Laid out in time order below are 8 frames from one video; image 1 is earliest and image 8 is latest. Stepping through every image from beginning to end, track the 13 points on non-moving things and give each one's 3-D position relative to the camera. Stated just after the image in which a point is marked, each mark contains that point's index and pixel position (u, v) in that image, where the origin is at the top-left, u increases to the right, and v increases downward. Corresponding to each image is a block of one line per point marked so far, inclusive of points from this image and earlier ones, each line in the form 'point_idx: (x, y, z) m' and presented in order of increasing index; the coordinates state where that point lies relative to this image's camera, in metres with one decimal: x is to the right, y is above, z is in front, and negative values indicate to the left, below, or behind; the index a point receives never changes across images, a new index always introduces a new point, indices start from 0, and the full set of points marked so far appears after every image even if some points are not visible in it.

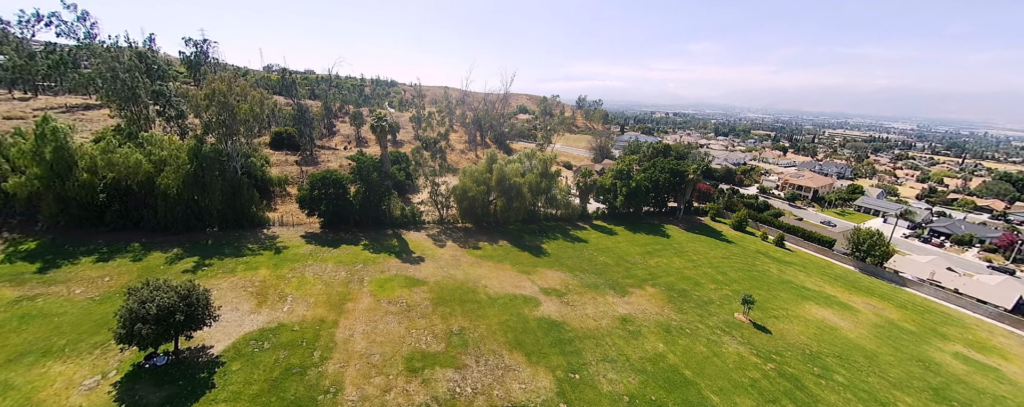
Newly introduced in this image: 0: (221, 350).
0: (-14.2, -7.2, +15.4) m
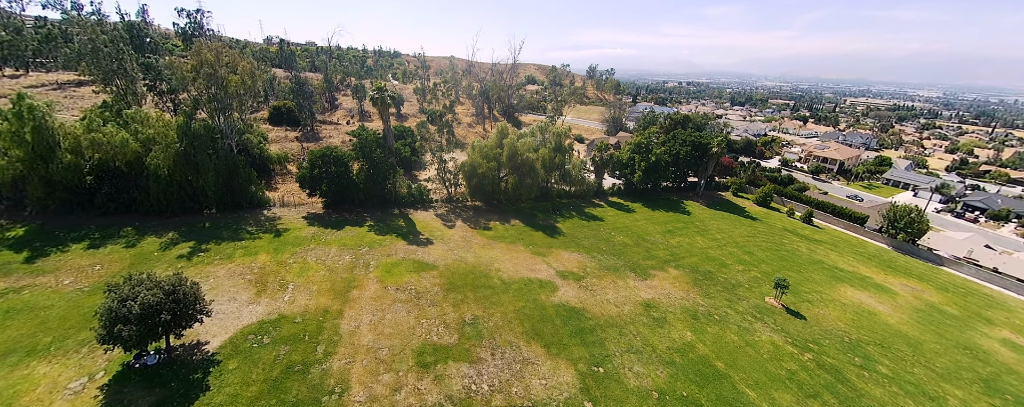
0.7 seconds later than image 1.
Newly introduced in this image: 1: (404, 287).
0: (-13.3, -6.5, +14.2) m
1: (-6.7, -5.2, +19.7) m
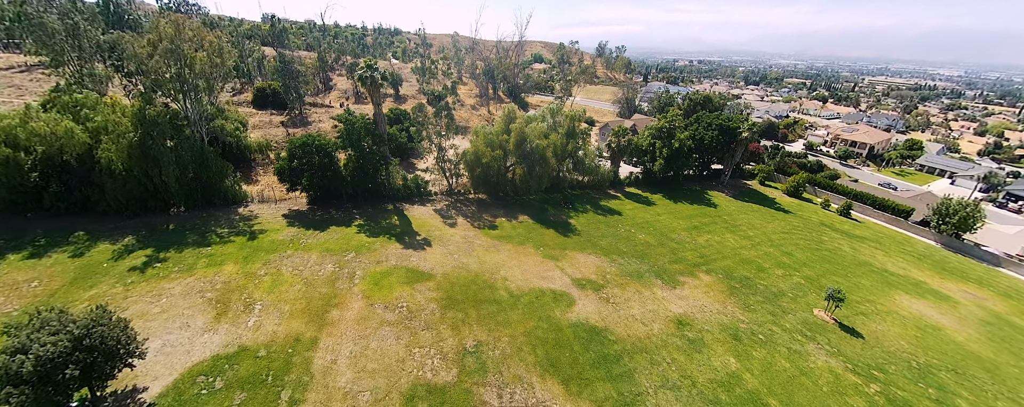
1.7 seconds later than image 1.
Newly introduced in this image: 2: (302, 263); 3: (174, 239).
0: (-12.8, -6.9, +11.3) m
1: (-6.2, -5.3, +16.6) m
2: (-12.5, -3.6, +18.7) m
3: (-21.3, -2.2, +19.9) m
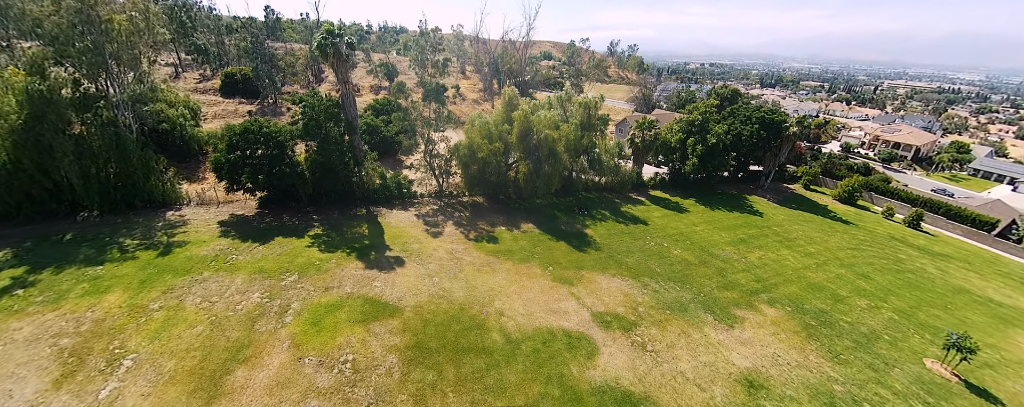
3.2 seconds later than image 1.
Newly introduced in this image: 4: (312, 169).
0: (-13.1, -7.0, +6.1) m
1: (-6.4, -5.6, +11.2) m
2: (-12.6, -3.8, +13.5) m
3: (-21.3, -2.3, +14.9) m
4: (-12.5, +2.2, +19.7) m
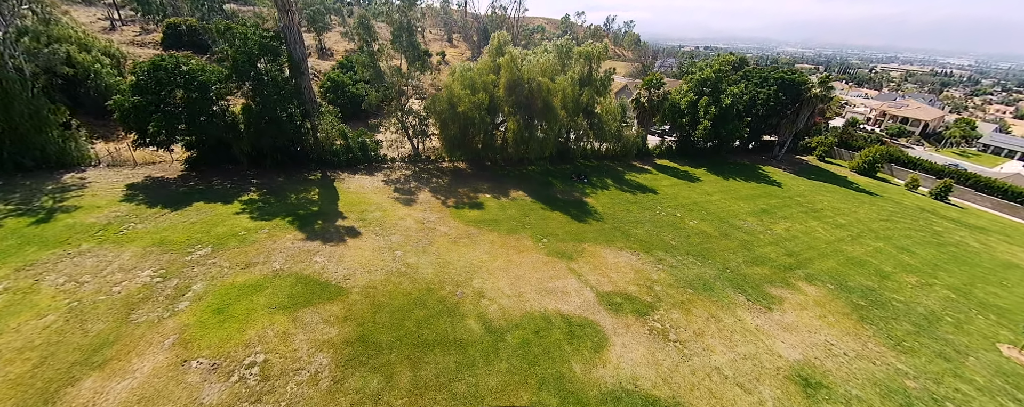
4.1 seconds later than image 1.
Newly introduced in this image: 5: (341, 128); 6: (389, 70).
0: (-13.5, -5.6, +2.7) m
1: (-6.9, -3.9, +7.9) m
2: (-13.1, -2.1, +10.0) m
3: (-21.9, -0.6, +11.1) m
4: (-13.3, +4.2, +15.9) m
5: (-10.5, +4.6, +19.4) m
6: (-7.6, +8.3, +19.9) m
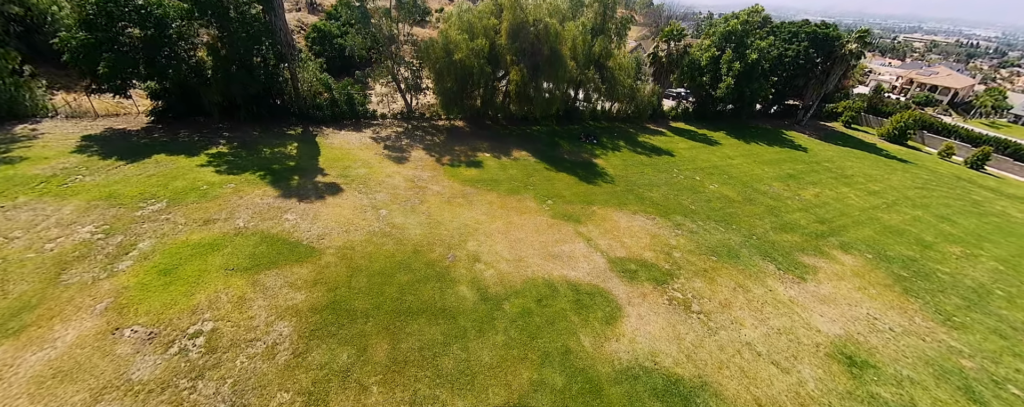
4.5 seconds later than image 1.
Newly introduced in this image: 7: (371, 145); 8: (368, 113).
0: (-13.7, -4.7, +1.6) m
1: (-7.0, -2.6, +6.6) m
2: (-13.2, -0.5, +8.6) m
3: (-21.9, +1.1, +9.7) m
4: (-13.2, +6.1, +14.0) m
5: (-10.4, +6.8, +17.4) m
6: (-7.4, +10.5, +17.6) m
7: (-6.8, +2.9, +15.5) m
8: (-8.3, +5.2, +18.4) m
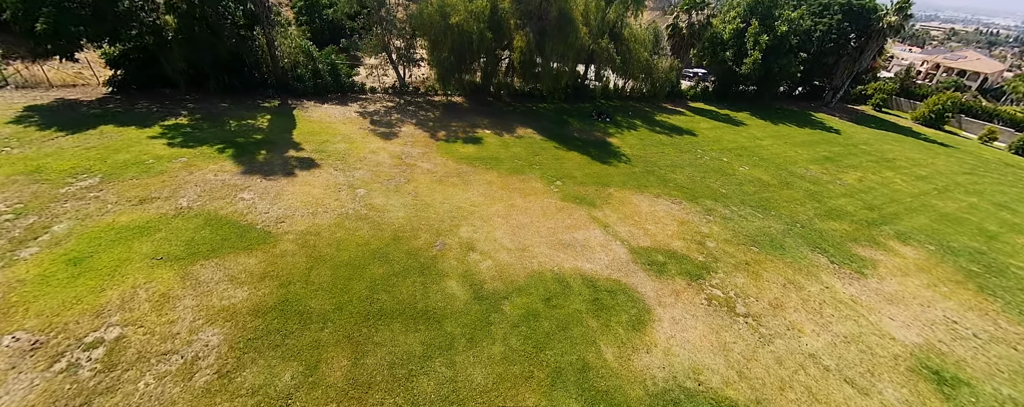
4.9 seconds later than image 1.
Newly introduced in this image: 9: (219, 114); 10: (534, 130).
0: (-13.7, -4.2, +0.2) m
1: (-6.9, -2.1, +5.0) m
2: (-13.1, +0.1, +7.0) m
3: (-21.9, +1.7, +8.2) m
4: (-13.0, +6.9, +12.2) m
5: (-10.2, +7.6, +15.6) m
6: (-7.2, +11.4, +15.7) m
7: (-6.6, +3.6, +13.7) m
8: (-8.1, +6.1, +16.6) m
9: (-11.0, +3.4, +12.0) m
10: (+1.1, +3.5, +15.4) m
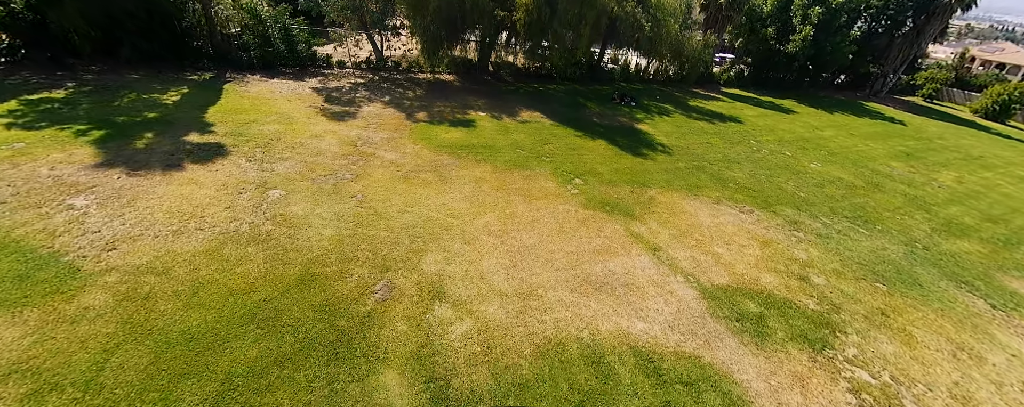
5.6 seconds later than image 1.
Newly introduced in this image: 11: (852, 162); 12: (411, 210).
0: (-13.9, -4.4, -2.8) m
1: (-7.0, -2.3, +1.9) m
2: (-13.1, 0.0, +4.0) m
3: (-21.9, +1.8, +5.2) m
4: (-12.9, +6.9, +9.1) m
5: (-10.1, +7.6, +12.5) m
6: (-7.1, +11.3, +12.4) m
7: (-6.6, +3.6, +10.6) m
8: (-8.0, +6.0, +13.5) m
9: (-11.0, +3.3, +8.9) m
10: (+1.2, +3.4, +12.1) m
11: (+12.9, +1.6, +12.0) m
12: (-1.9, -0.1, +6.2) m
